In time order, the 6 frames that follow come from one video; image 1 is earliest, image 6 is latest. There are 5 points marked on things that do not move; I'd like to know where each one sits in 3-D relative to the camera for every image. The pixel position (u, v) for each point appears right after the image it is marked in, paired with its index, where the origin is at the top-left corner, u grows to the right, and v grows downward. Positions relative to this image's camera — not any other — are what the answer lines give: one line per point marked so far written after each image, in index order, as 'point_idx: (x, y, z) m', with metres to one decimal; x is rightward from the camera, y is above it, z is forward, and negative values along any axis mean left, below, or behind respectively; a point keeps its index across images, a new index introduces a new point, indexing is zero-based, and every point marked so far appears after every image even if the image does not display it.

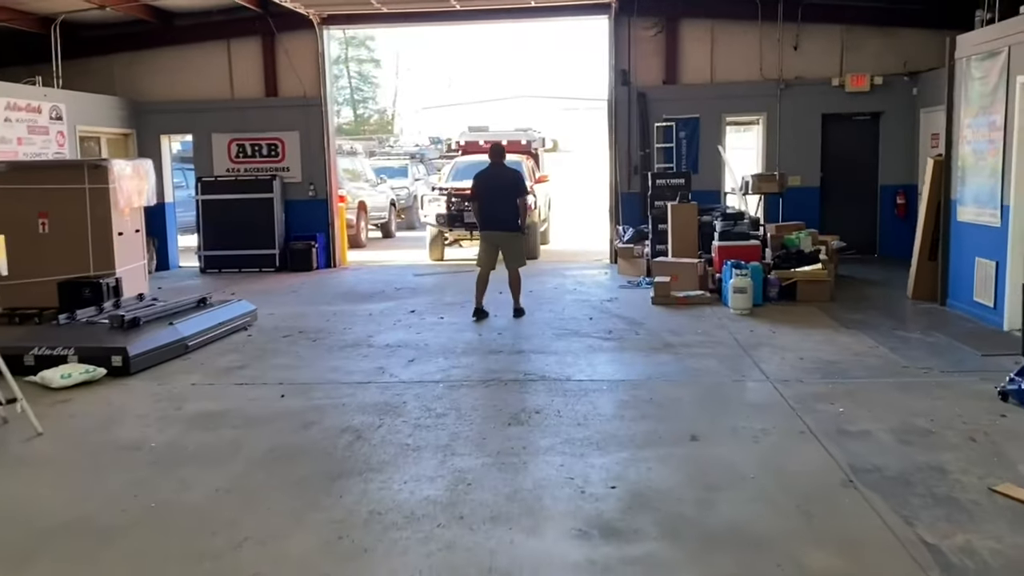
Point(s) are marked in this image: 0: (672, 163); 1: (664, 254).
0: (+2.2, +1.7, +12.0) m
1: (+1.8, +0.4, +10.2) m
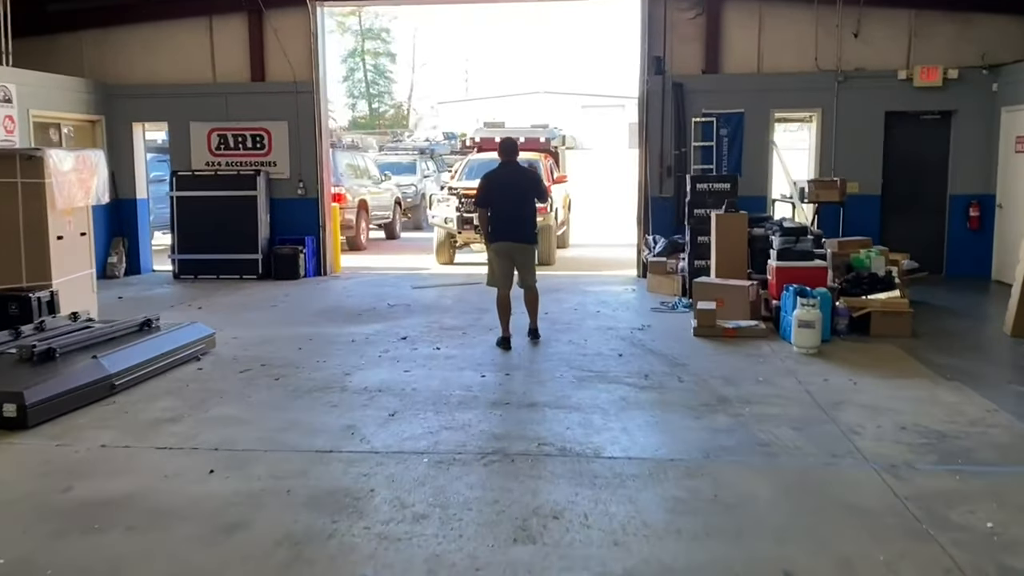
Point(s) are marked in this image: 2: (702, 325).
0: (+2.4, +1.5, +10.4) m
1: (+1.9, +0.2, +8.7) m
2: (+1.5, -0.3, +7.1) m
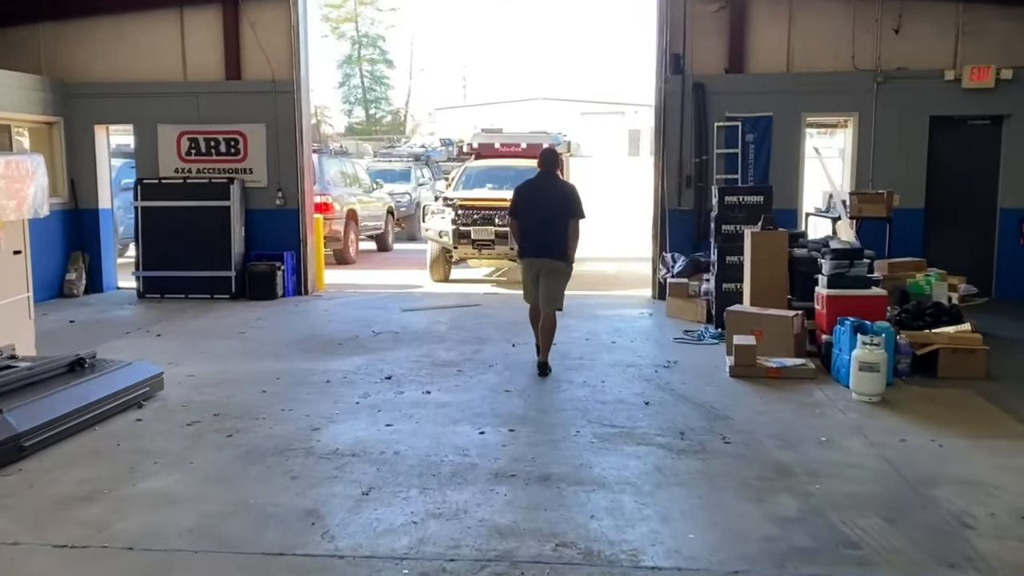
0: (+2.4, +1.2, +9.4) m
1: (+1.9, -0.1, +7.6) m
2: (+1.6, -0.5, +6.0) m
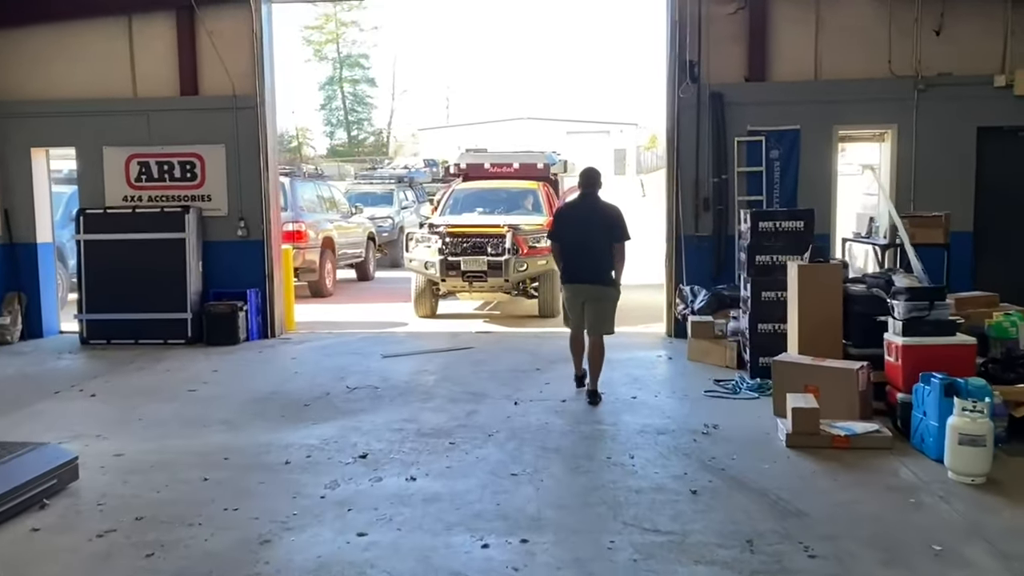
0: (+2.4, +0.9, +8.3) m
1: (+1.9, -0.4, +6.5) m
2: (+1.6, -0.8, +4.9) m
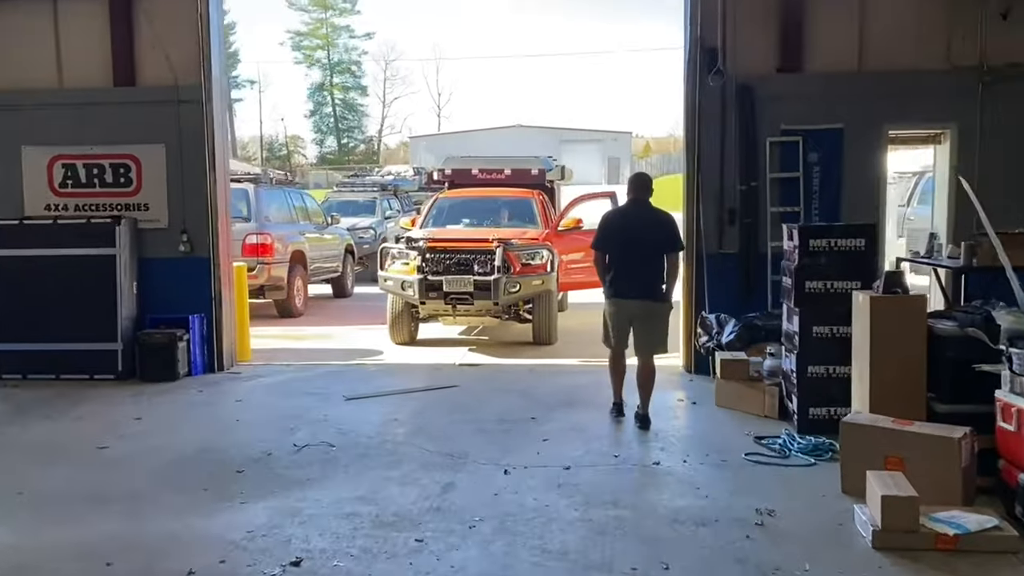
0: (+2.3, +0.7, +7.0) m
1: (+1.9, -0.6, +5.2) m
2: (+1.6, -1.0, +3.6) m
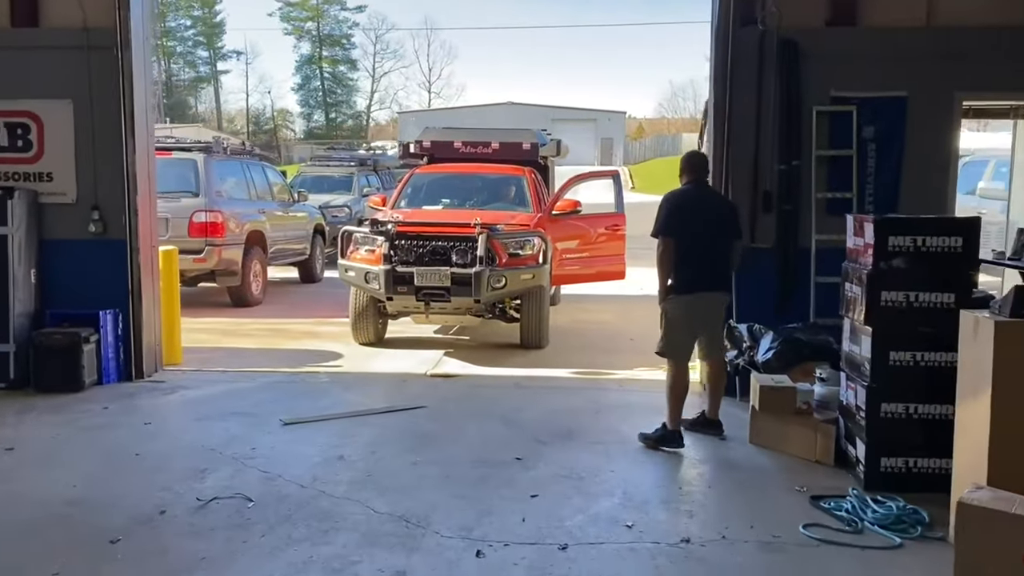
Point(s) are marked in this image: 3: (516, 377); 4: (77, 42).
0: (+2.2, +0.6, +5.7) m
1: (+1.8, -0.6, +3.9) m
2: (+1.5, -1.1, +2.3) m
3: (0.0, -0.6, +6.3) m
4: (-3.0, +1.7, +6.0) m
